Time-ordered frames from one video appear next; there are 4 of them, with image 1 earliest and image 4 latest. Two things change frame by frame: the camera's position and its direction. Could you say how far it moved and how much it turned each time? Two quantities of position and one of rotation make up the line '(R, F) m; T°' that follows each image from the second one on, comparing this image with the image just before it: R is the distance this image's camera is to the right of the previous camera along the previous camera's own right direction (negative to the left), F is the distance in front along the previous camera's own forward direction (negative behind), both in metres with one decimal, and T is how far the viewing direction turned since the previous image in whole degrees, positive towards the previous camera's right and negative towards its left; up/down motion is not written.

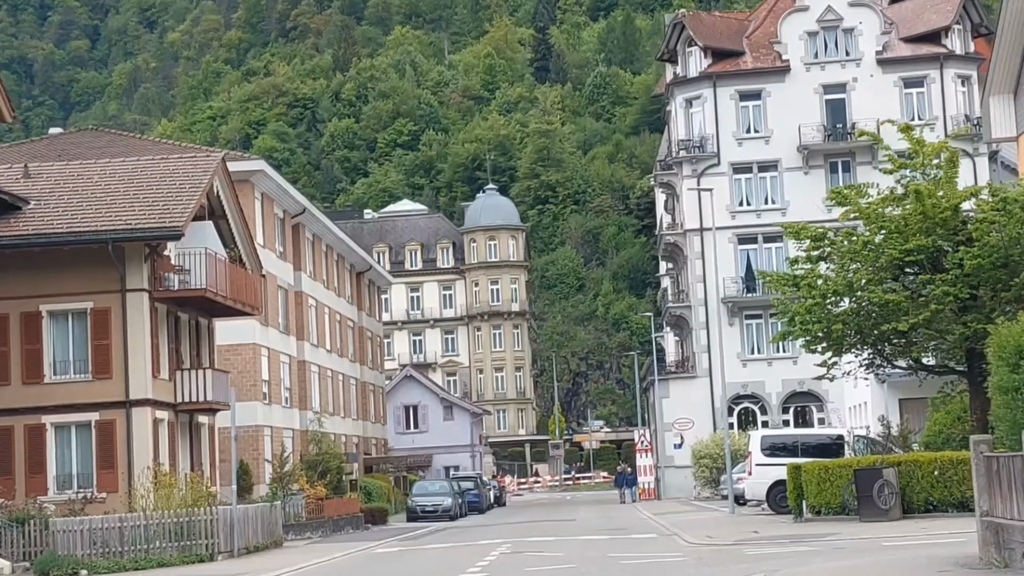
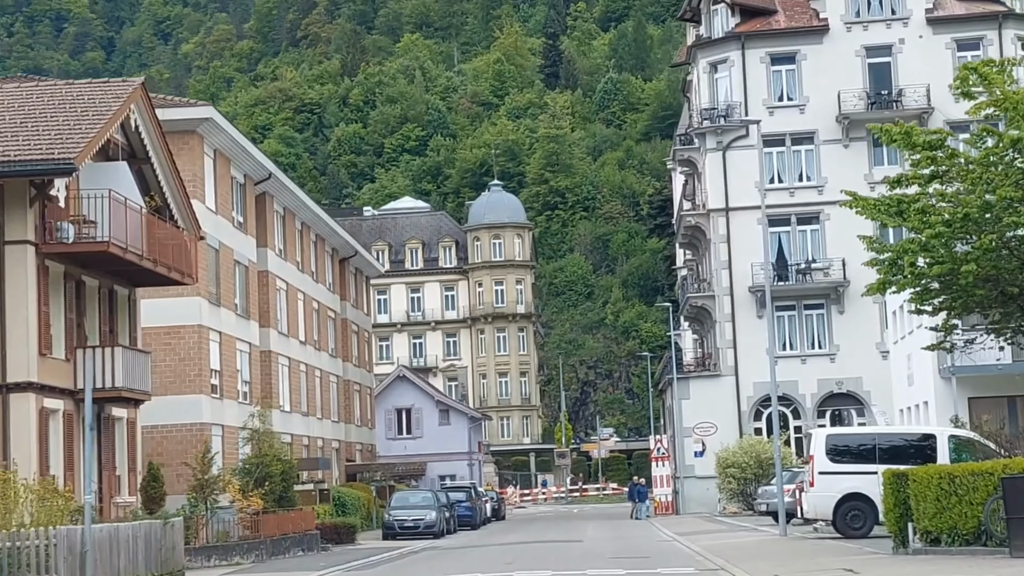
(+0.2, +7.7) m; 0°
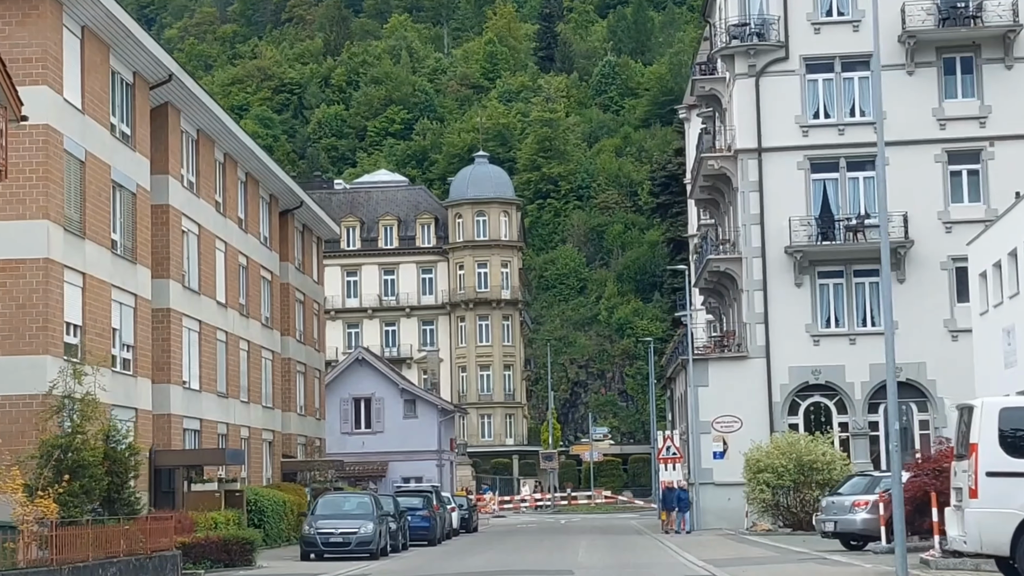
(+0.3, +11.3) m; 0°
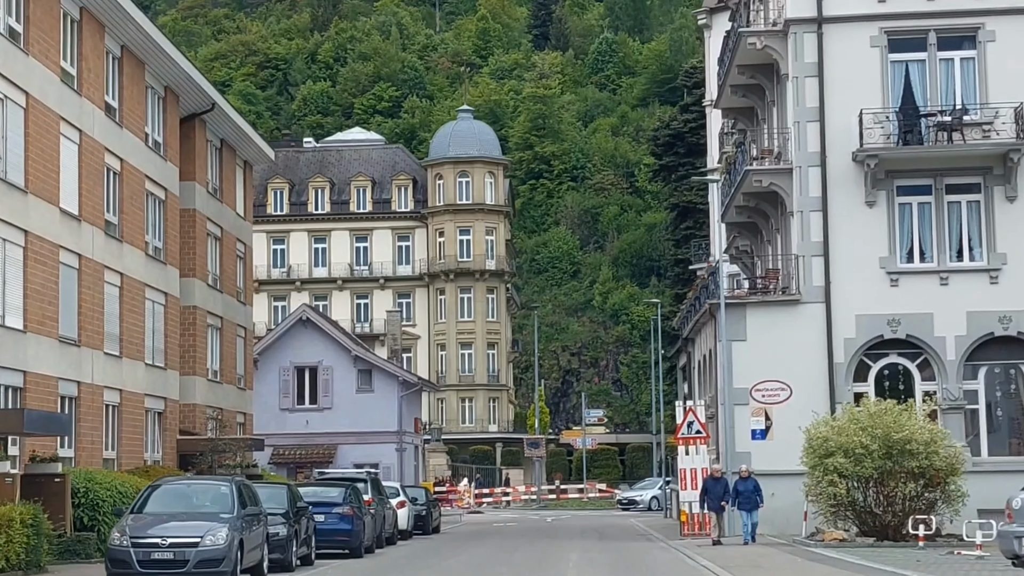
(+0.4, +12.0) m; 0°
